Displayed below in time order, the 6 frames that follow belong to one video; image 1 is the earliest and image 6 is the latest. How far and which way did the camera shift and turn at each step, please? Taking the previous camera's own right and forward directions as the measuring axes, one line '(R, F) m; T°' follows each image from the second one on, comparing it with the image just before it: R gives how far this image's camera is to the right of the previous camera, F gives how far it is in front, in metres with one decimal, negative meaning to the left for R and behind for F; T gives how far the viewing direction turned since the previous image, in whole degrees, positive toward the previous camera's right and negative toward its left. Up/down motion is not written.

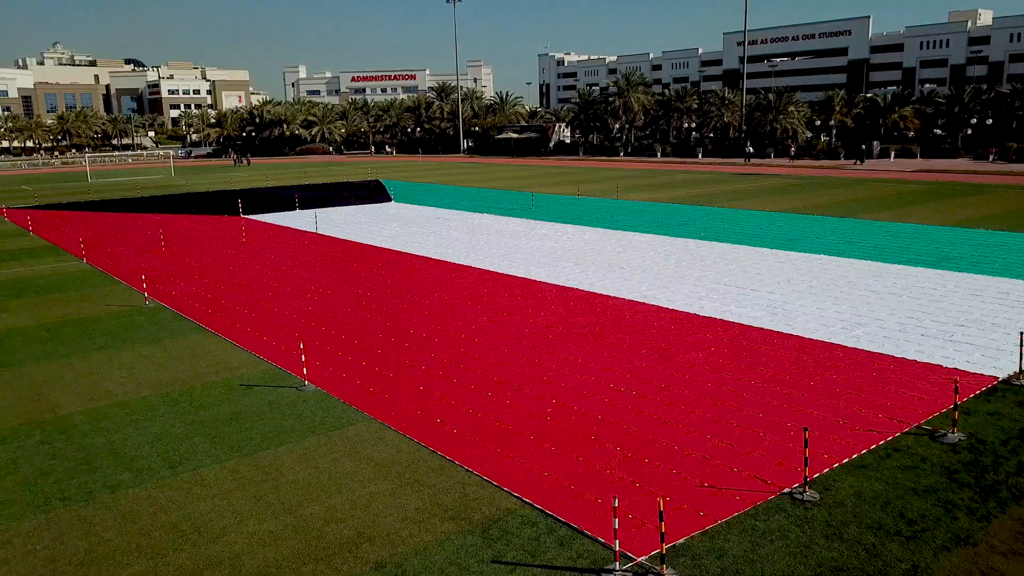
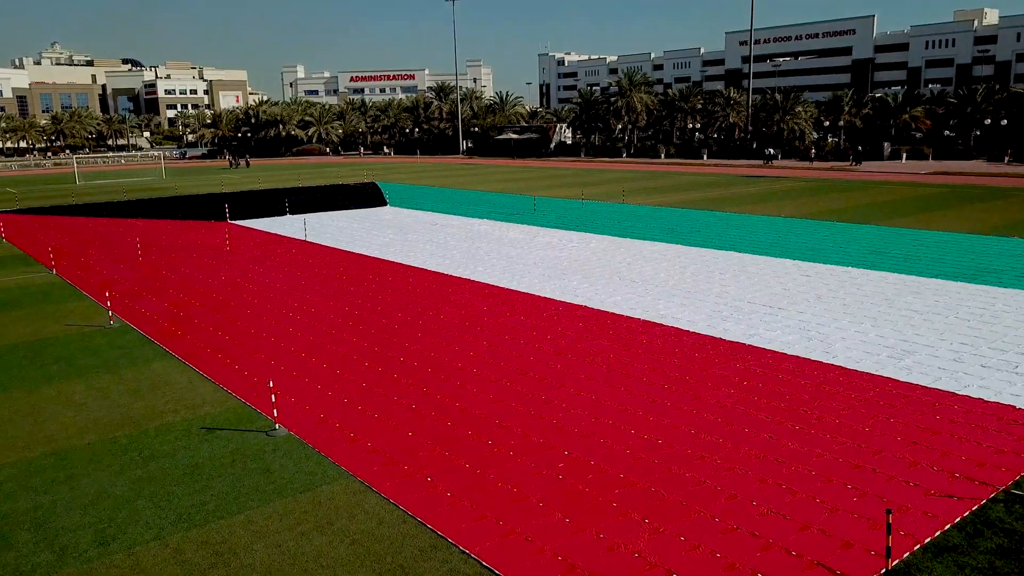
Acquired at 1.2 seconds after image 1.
(-0.1, +1.6) m; 0°
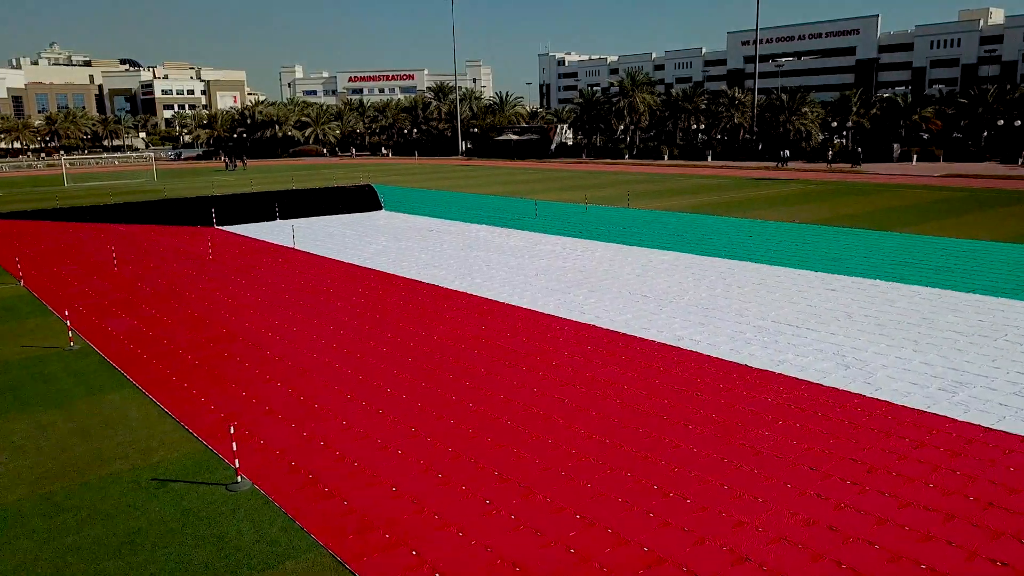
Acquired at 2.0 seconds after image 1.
(0.0, +1.5) m; 0°
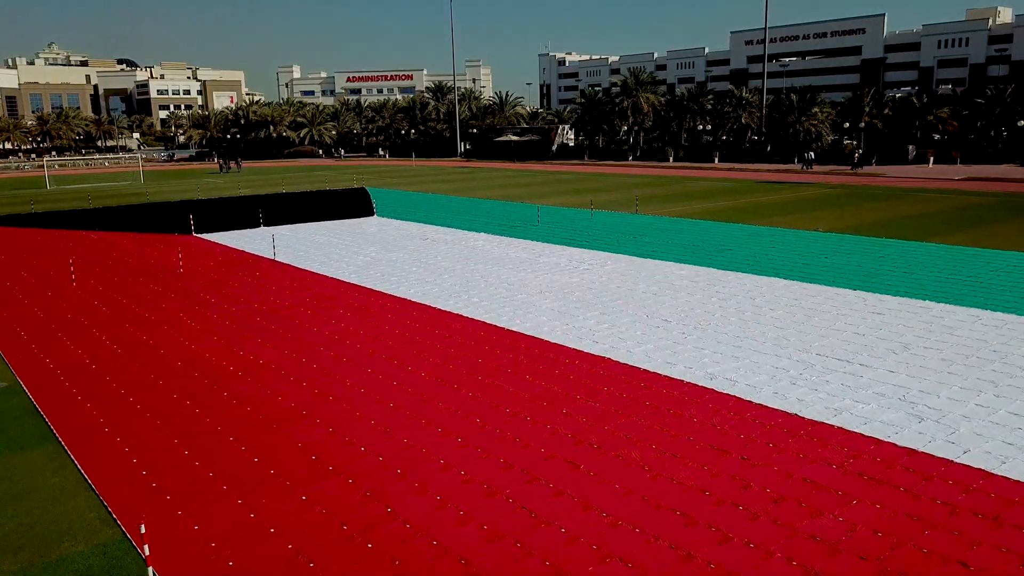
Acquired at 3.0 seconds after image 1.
(0.0, +2.1) m; 0°
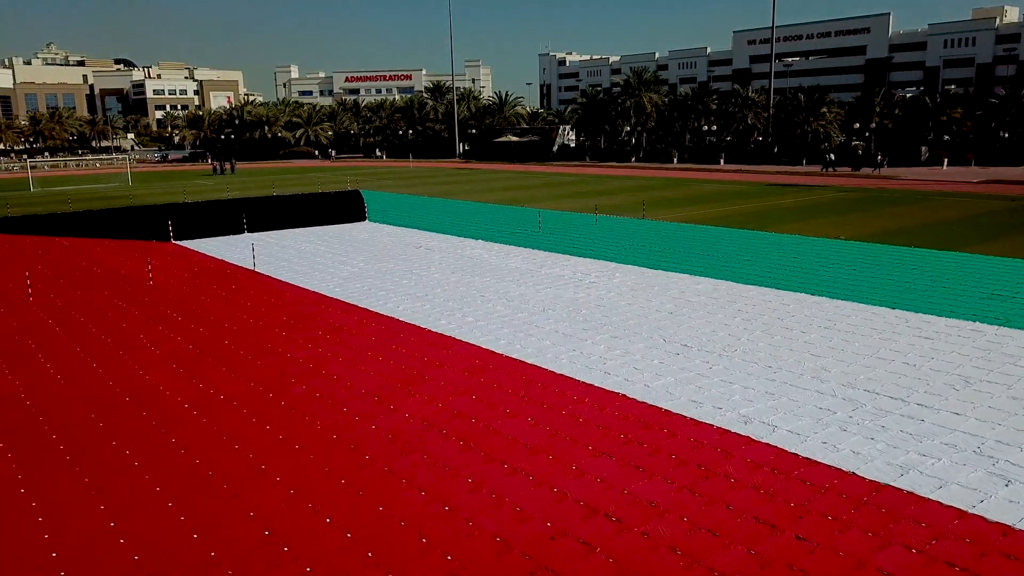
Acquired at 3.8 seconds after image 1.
(0.0, +1.8) m; 0°
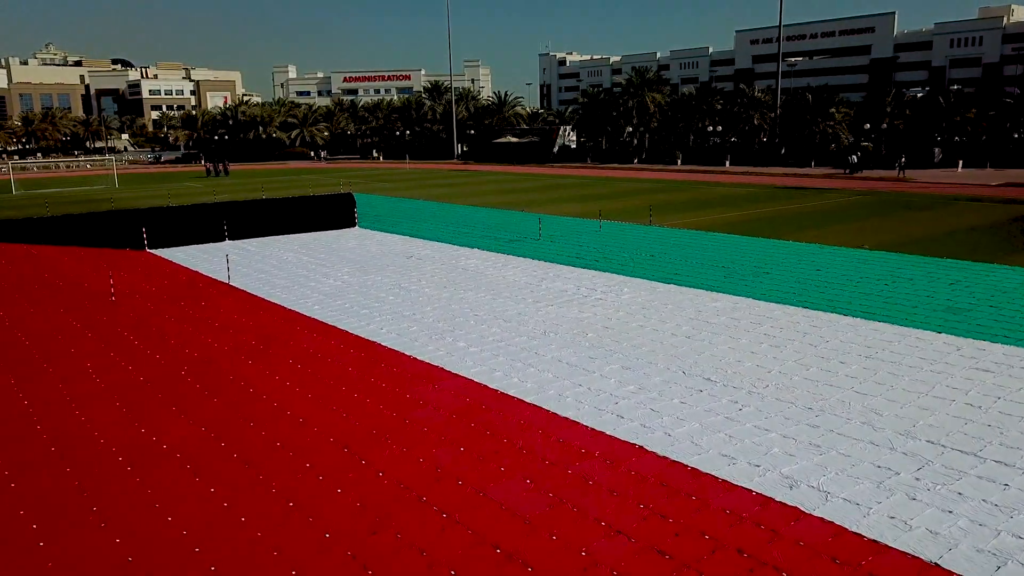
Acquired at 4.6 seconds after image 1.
(+0.1, +1.8) m; 0°
